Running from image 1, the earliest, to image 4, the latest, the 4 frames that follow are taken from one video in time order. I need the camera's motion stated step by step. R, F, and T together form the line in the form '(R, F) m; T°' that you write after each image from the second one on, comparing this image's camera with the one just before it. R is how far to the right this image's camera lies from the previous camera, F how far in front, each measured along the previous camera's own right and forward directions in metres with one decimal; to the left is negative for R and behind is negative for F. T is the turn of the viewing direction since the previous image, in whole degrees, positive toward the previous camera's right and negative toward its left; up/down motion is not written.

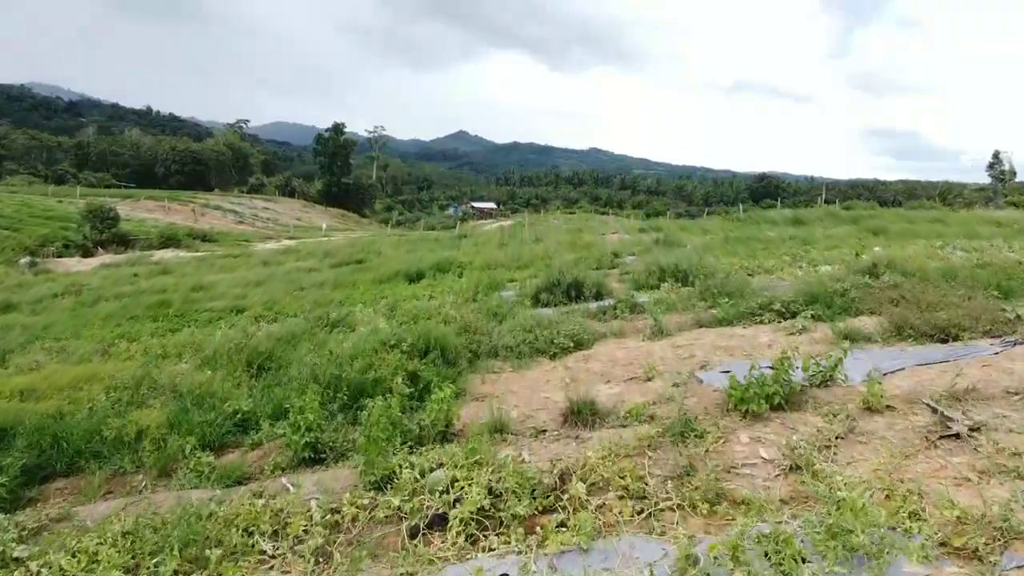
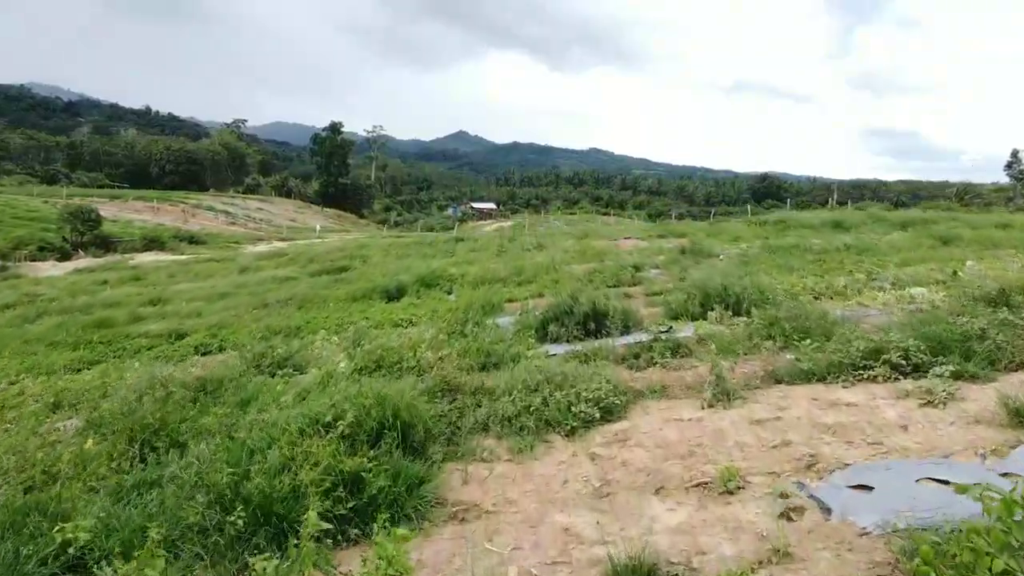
(0.0, +2.1) m; 0°
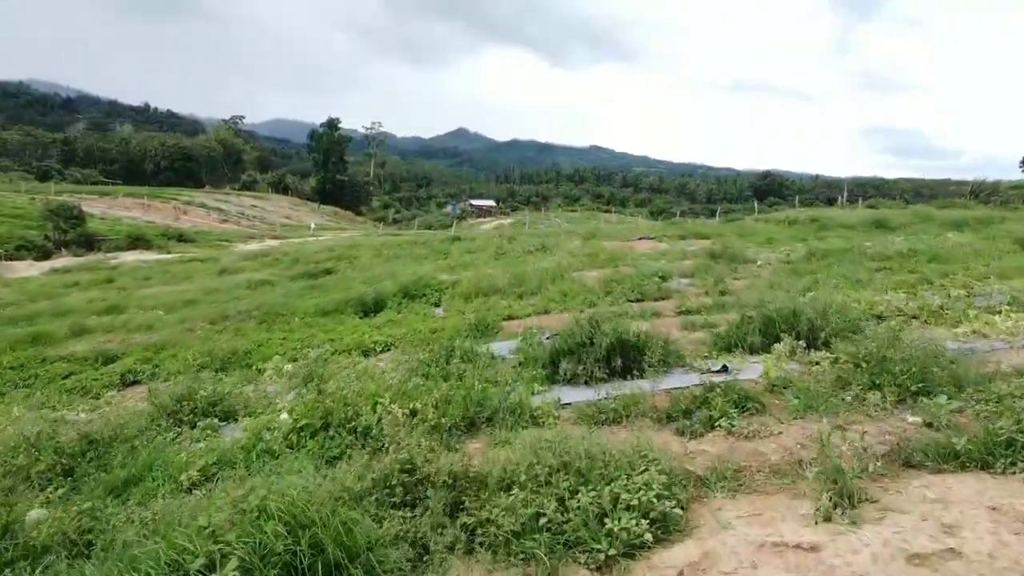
(0.0, +1.7) m; 0°
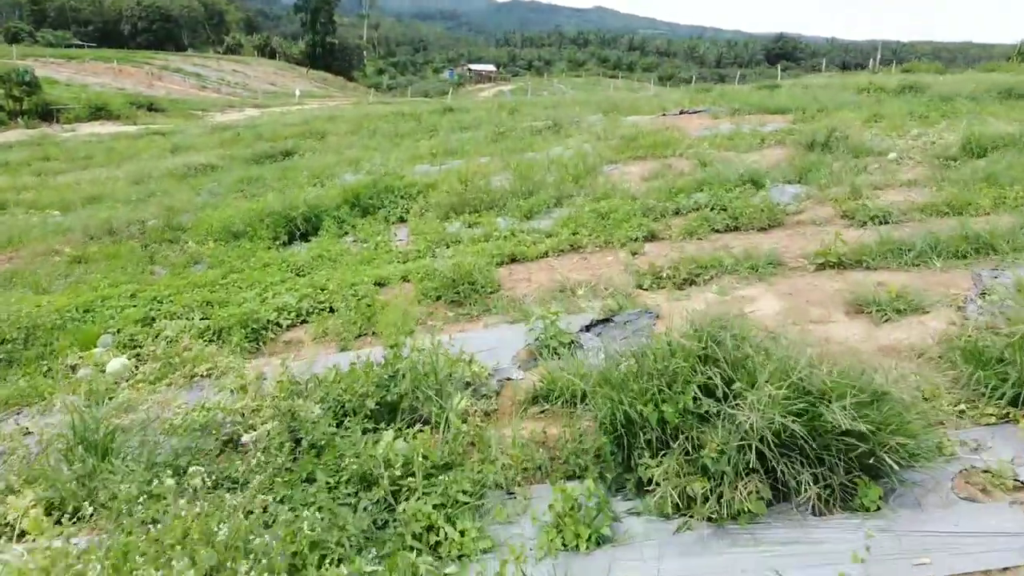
(0.0, +3.1) m; 0°
